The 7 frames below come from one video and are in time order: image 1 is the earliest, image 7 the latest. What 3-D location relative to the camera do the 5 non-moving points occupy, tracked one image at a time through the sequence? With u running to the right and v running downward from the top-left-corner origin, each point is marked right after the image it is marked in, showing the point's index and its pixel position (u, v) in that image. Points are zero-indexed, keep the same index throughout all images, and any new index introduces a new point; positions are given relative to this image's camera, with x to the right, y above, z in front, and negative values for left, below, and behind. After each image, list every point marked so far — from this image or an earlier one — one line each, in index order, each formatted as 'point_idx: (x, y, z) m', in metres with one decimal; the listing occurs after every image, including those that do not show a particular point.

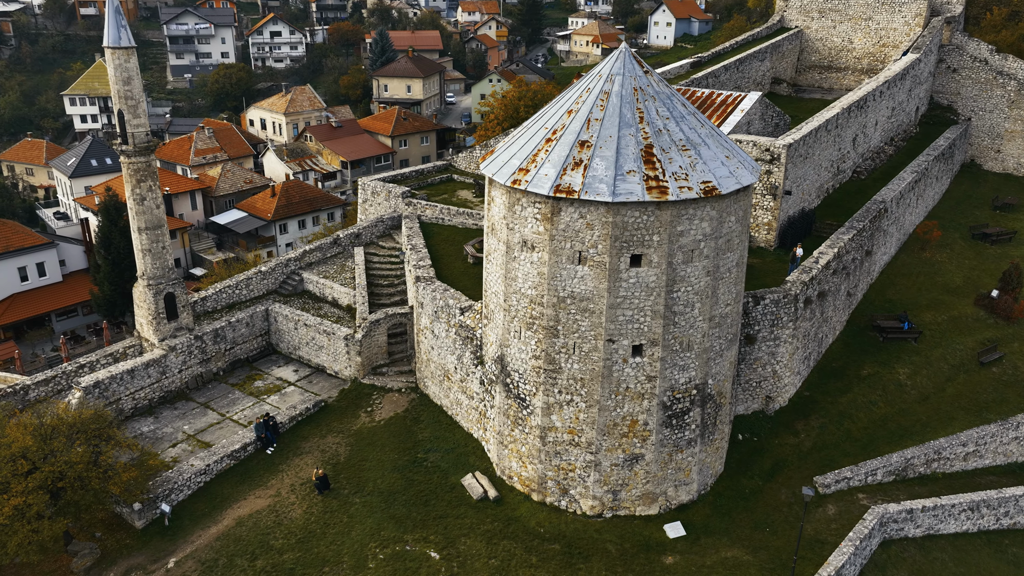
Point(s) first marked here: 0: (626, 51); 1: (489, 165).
0: (+2.1, +4.3, +14.2) m
1: (-0.4, +2.3, +14.6) m
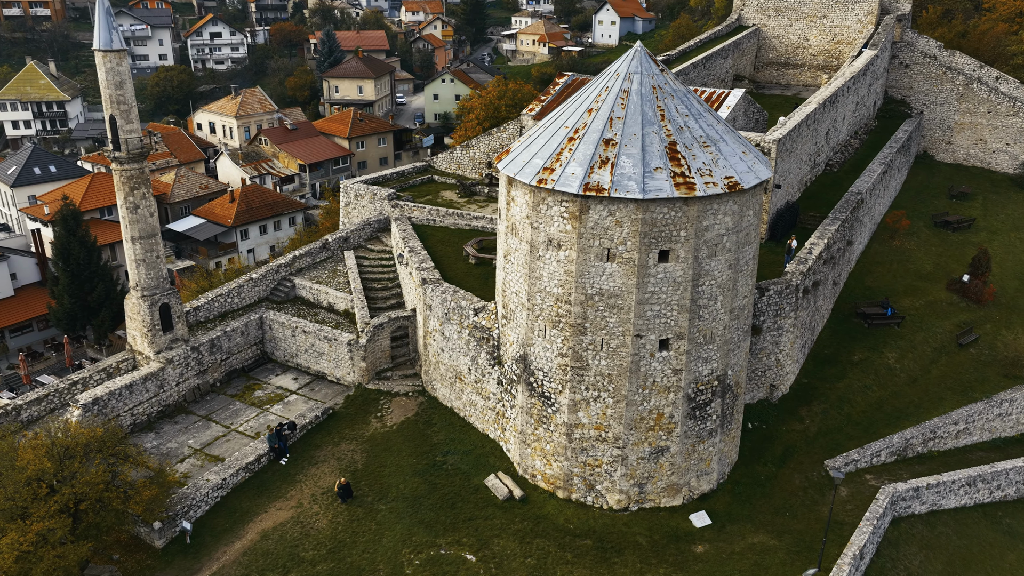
0: (+2.4, +4.4, +14.4) m
1: (-0.1, +2.3, +14.6) m
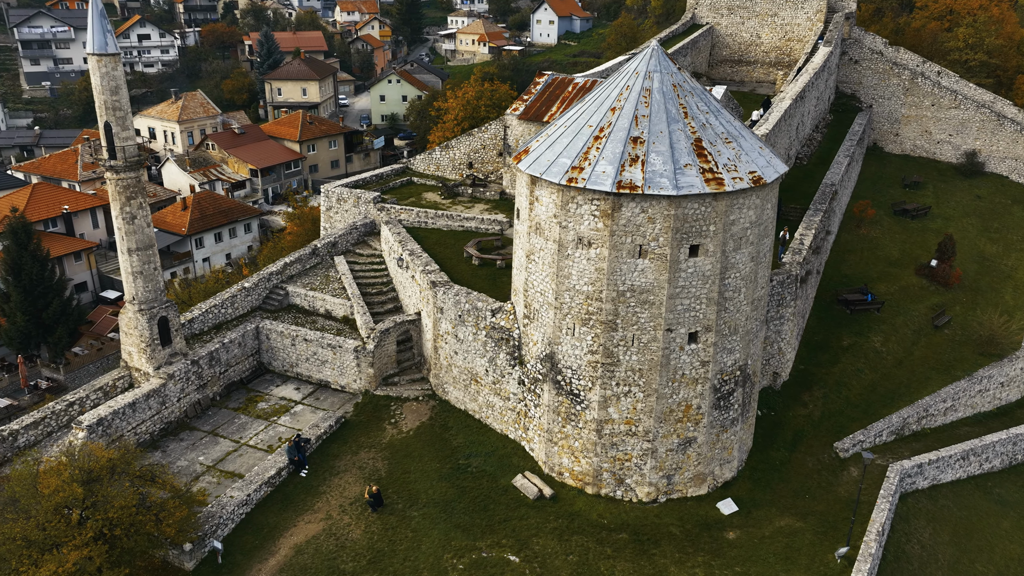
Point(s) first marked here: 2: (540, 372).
0: (+2.7, +4.5, +14.7) m
1: (+0.4, +2.3, +14.6) m
2: (+0.6, -1.7, +15.5) m
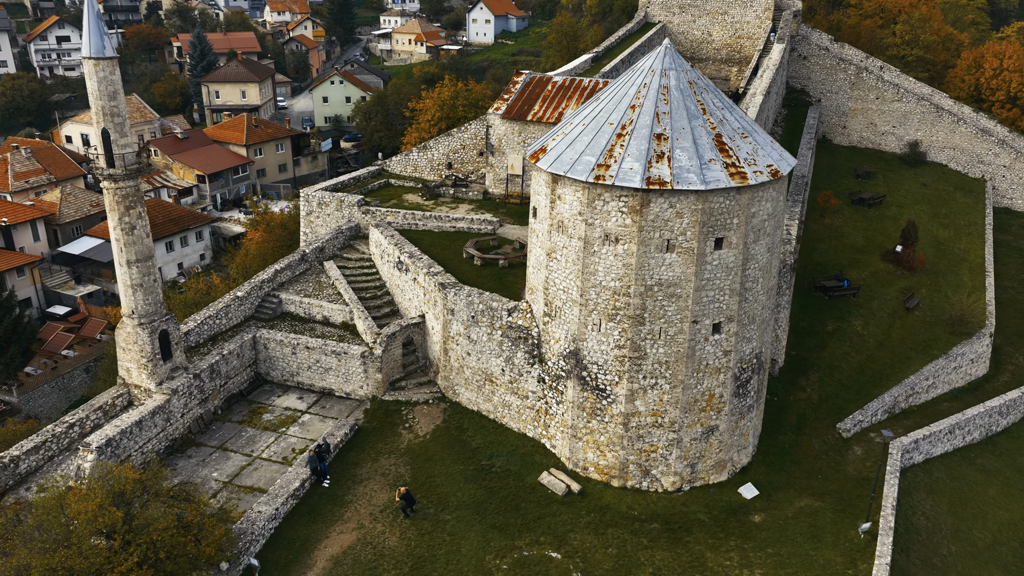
0: (+3.0, +4.6, +14.9) m
1: (+0.8, +2.4, +14.7) m
2: (+1.0, -1.6, +15.6) m
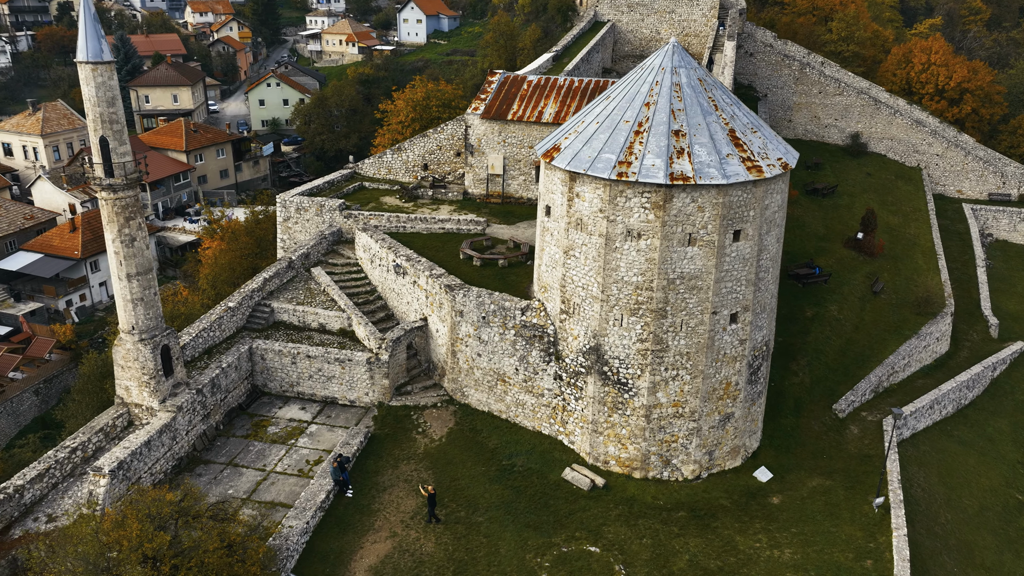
0: (+3.2, +4.8, +15.3) m
1: (+1.1, +2.4, +14.8) m
2: (+1.4, -1.6, +15.7) m
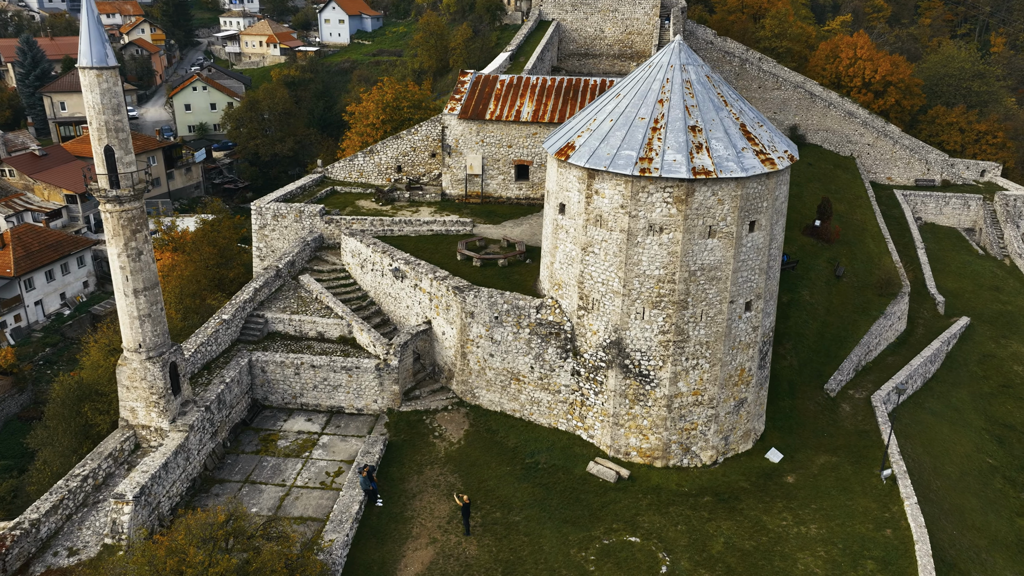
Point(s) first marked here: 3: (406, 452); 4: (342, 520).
0: (+3.4, +4.9, +15.7) m
1: (+1.5, +2.5, +15.0) m
2: (+1.9, -1.5, +16.0) m
3: (-2.2, -3.5, +16.4) m
4: (-3.1, -4.2, +13.9) m
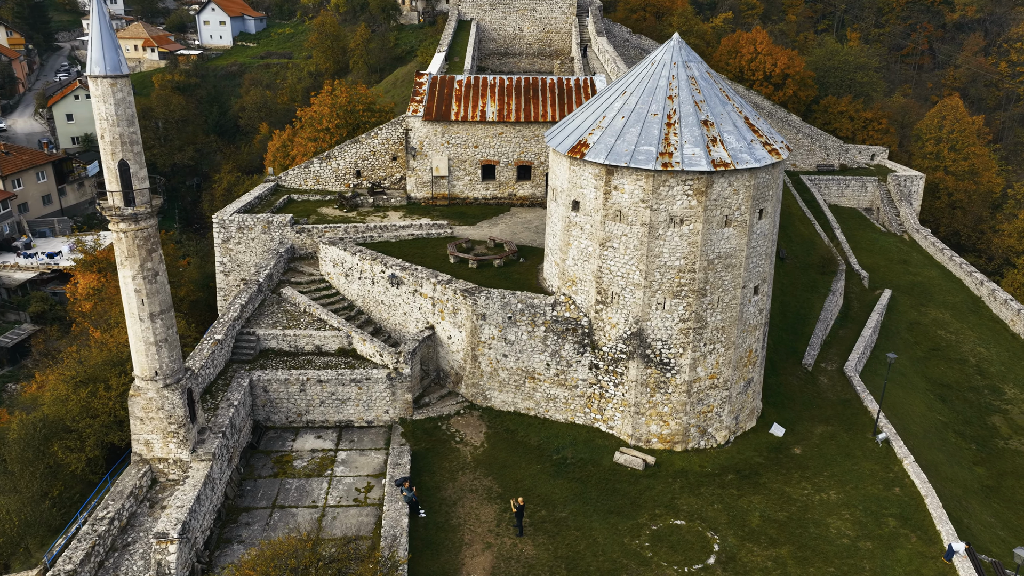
0: (+3.5, +5.2, +16.2) m
1: (+1.8, +2.6, +15.2) m
2: (+2.3, -1.3, +16.3) m
3: (-1.7, -3.6, +16.1) m
4: (-2.0, -4.3, +13.6) m
